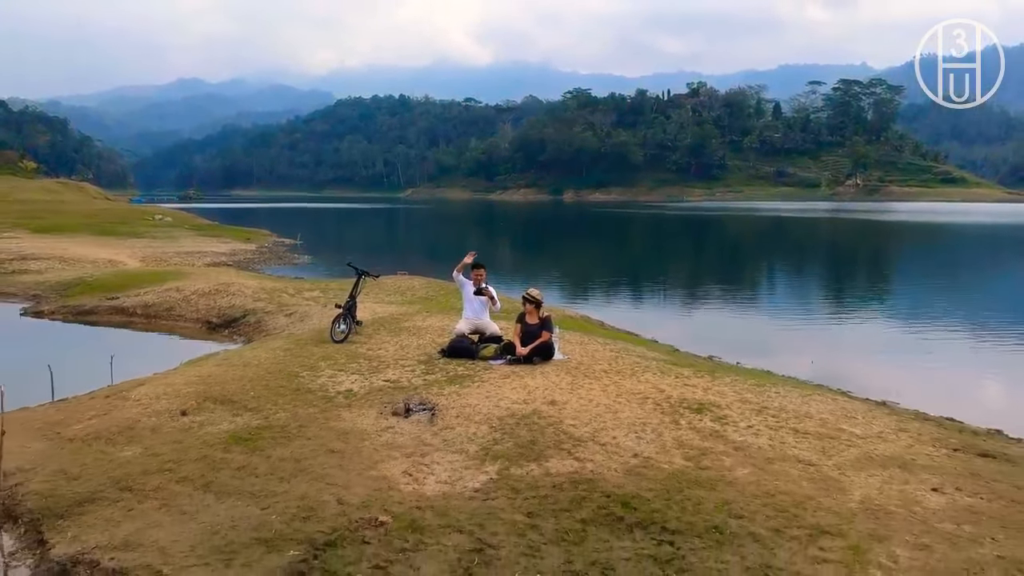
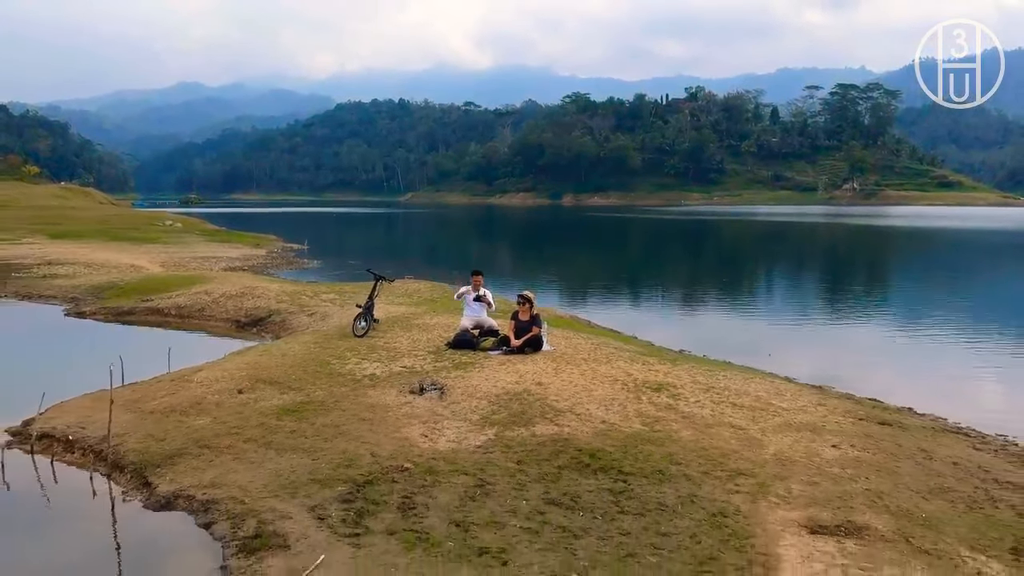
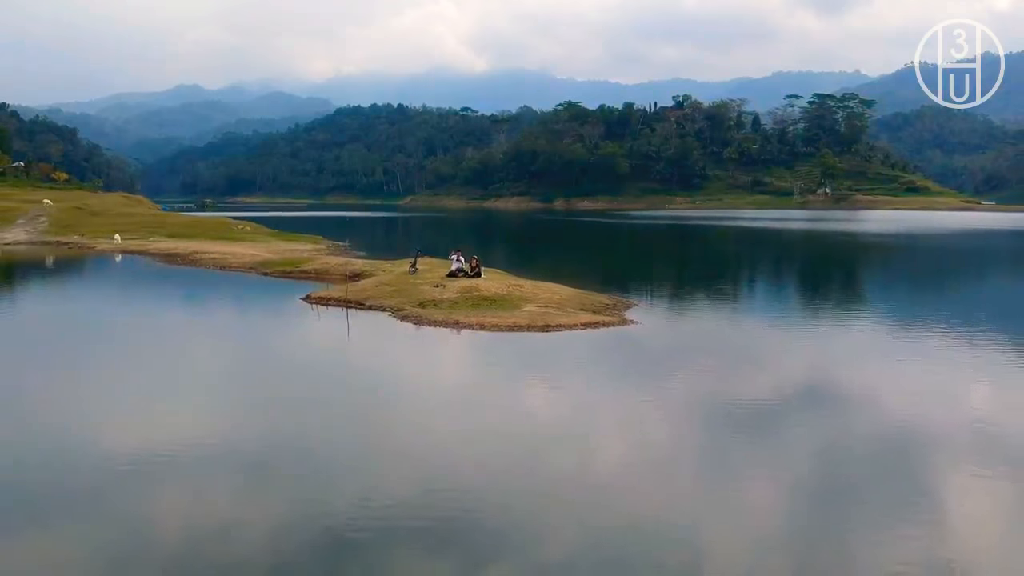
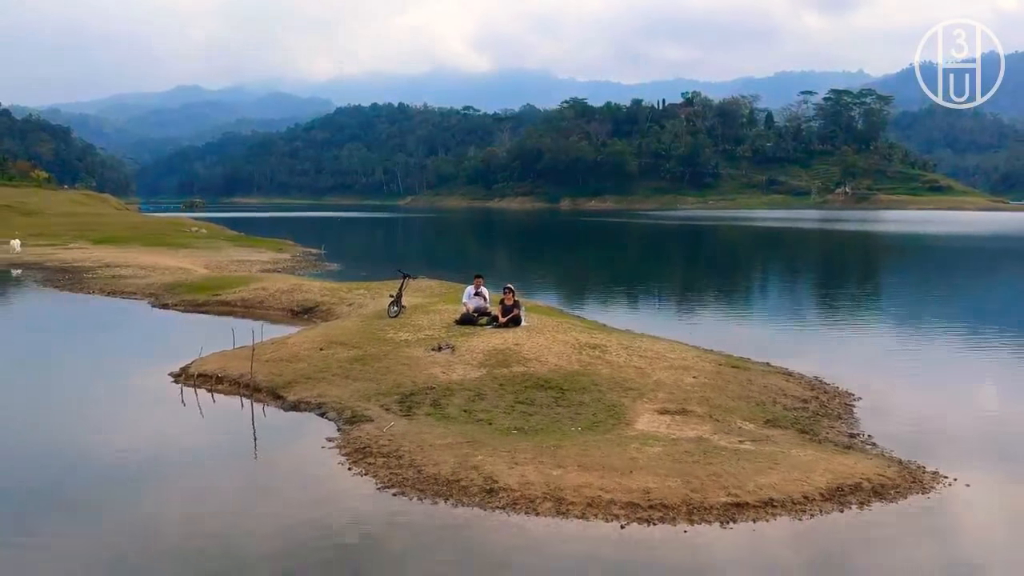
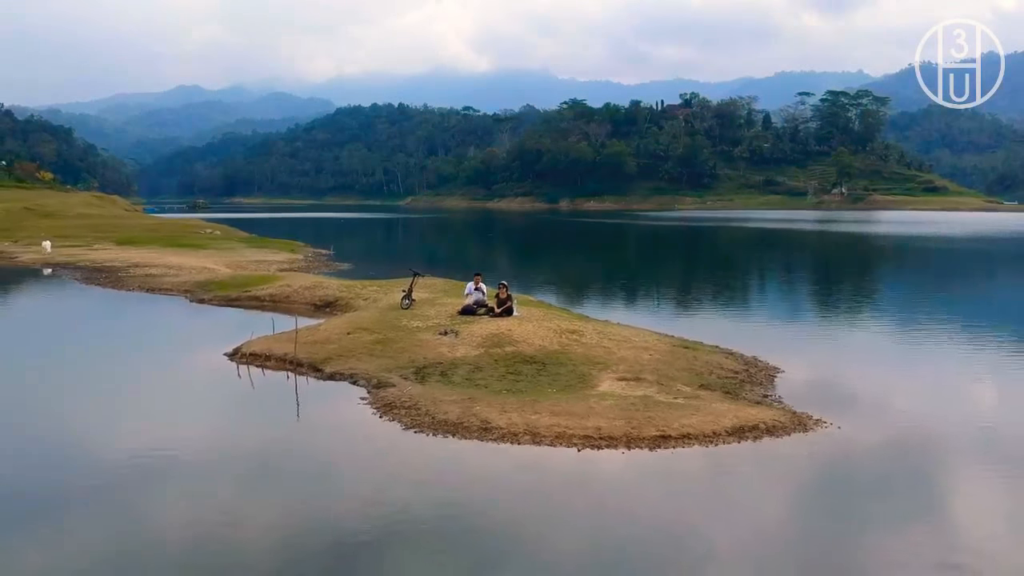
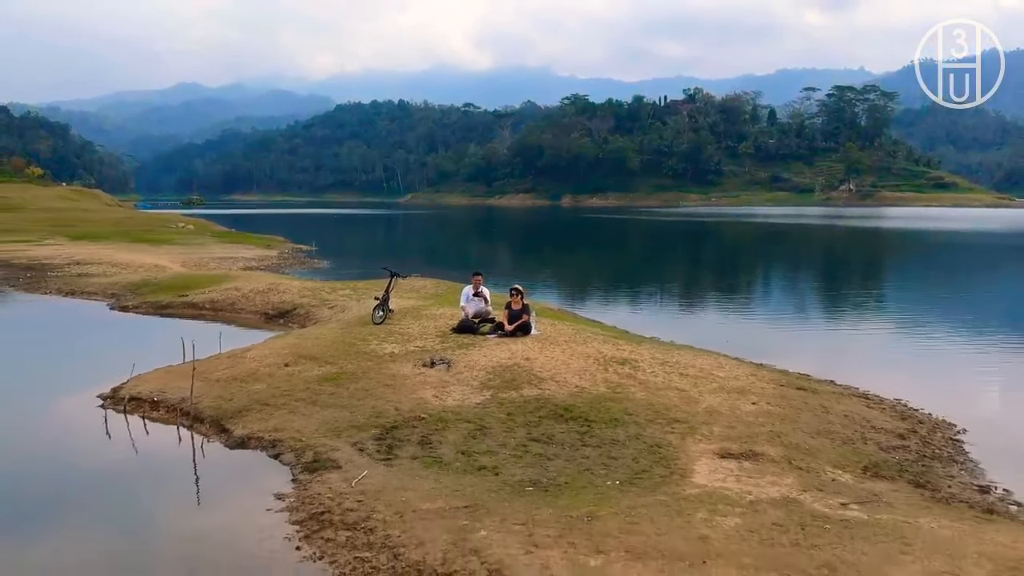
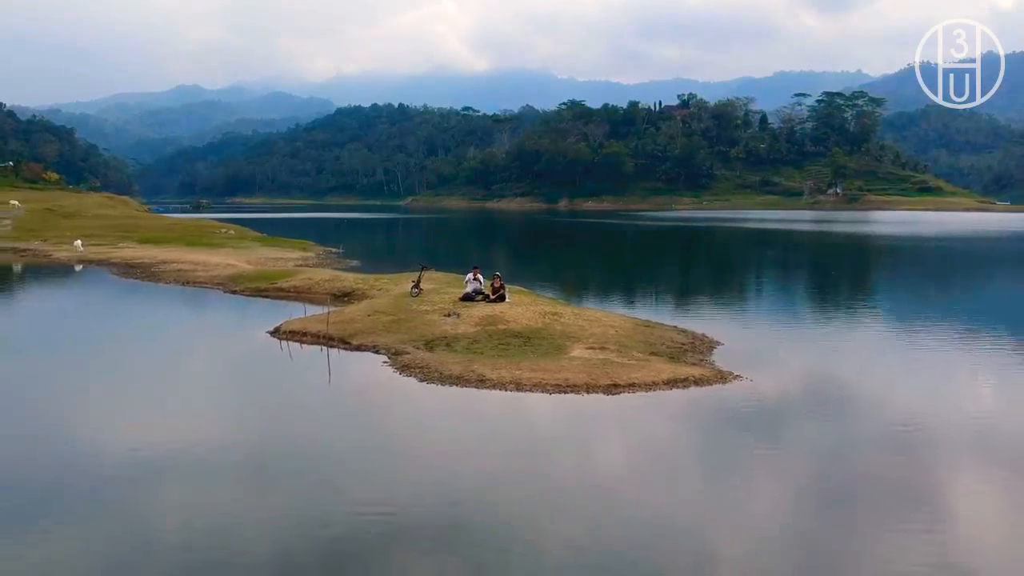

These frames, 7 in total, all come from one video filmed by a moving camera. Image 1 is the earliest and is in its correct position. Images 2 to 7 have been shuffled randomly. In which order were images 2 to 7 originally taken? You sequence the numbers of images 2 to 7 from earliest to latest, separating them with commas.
2, 6, 4, 5, 7, 3
